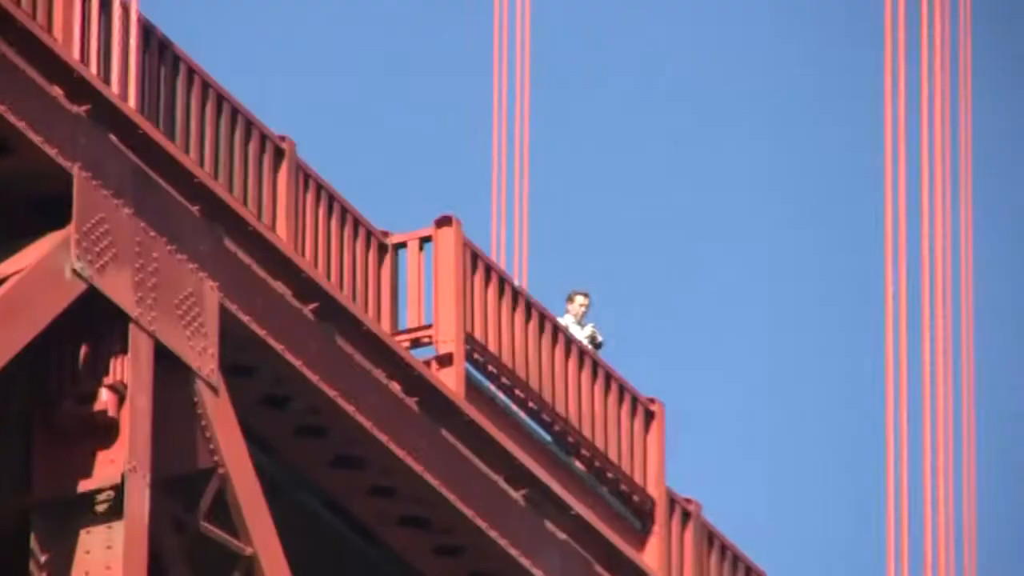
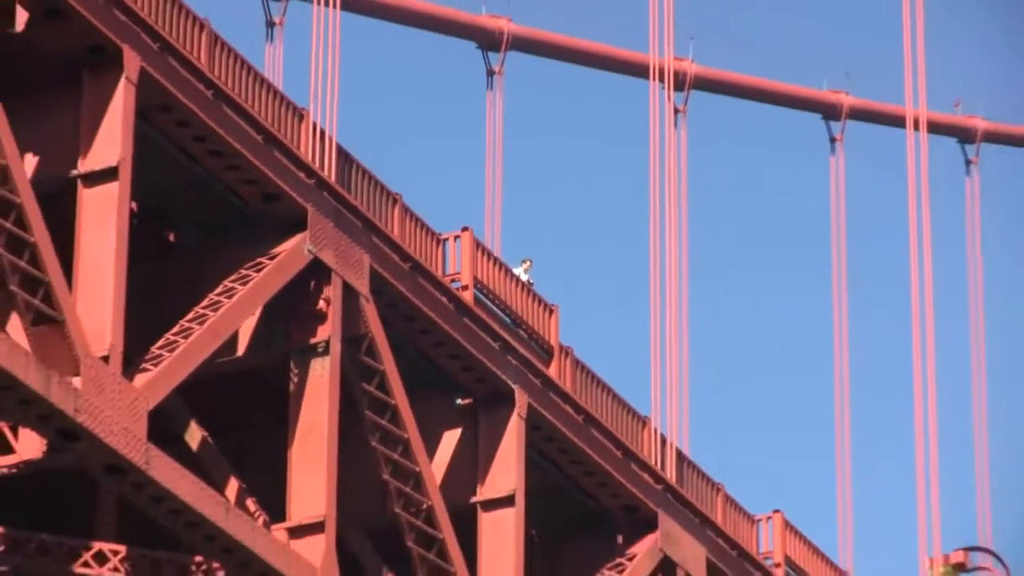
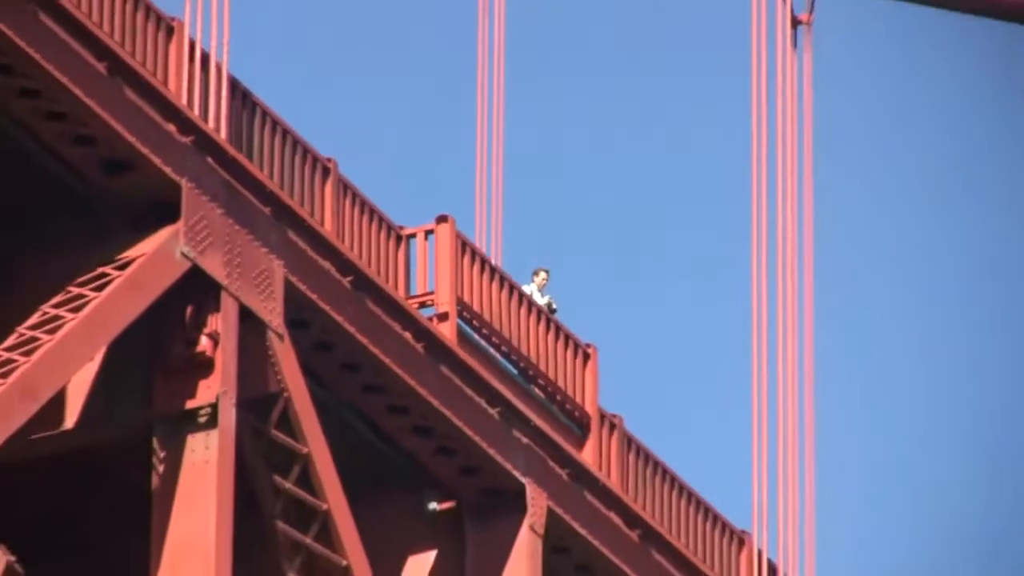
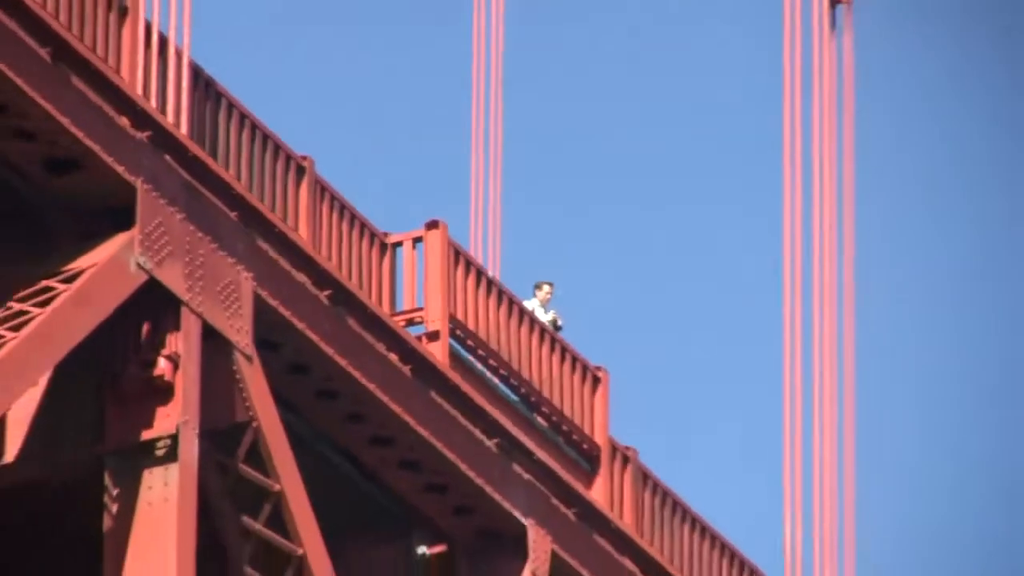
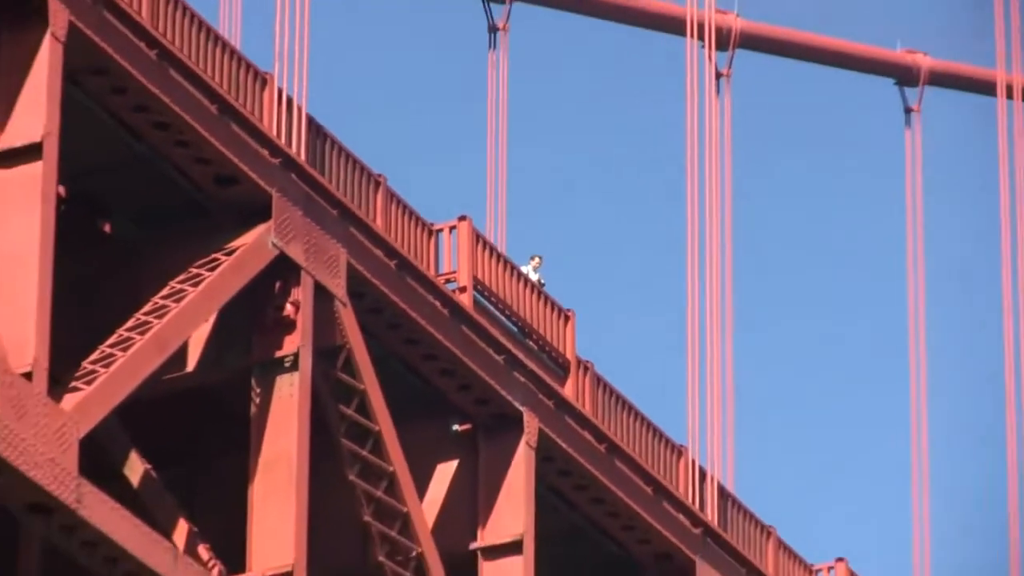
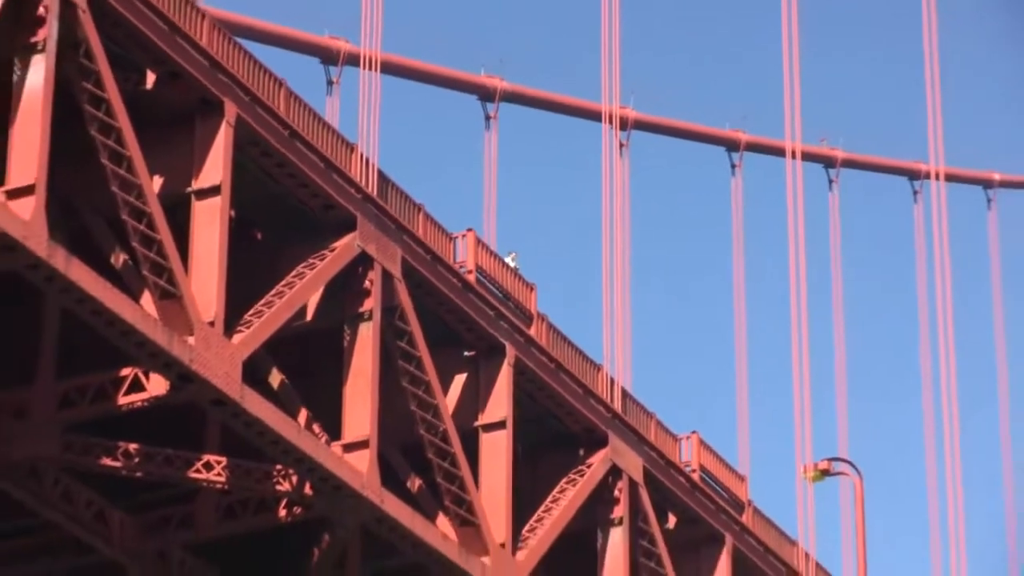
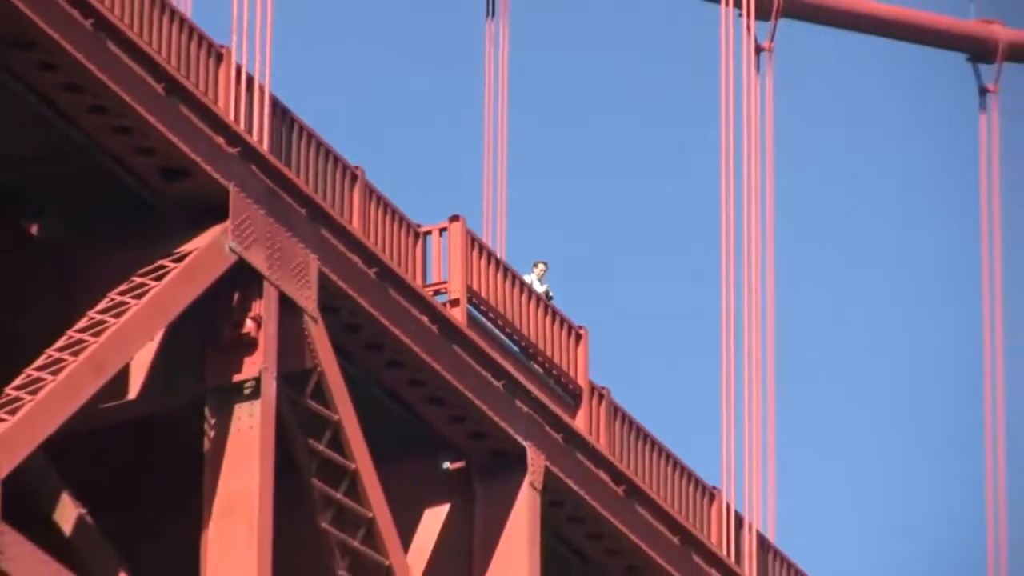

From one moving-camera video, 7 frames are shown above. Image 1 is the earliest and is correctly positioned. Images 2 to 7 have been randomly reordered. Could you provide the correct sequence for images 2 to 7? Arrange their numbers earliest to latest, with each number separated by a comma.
4, 3, 7, 5, 2, 6
